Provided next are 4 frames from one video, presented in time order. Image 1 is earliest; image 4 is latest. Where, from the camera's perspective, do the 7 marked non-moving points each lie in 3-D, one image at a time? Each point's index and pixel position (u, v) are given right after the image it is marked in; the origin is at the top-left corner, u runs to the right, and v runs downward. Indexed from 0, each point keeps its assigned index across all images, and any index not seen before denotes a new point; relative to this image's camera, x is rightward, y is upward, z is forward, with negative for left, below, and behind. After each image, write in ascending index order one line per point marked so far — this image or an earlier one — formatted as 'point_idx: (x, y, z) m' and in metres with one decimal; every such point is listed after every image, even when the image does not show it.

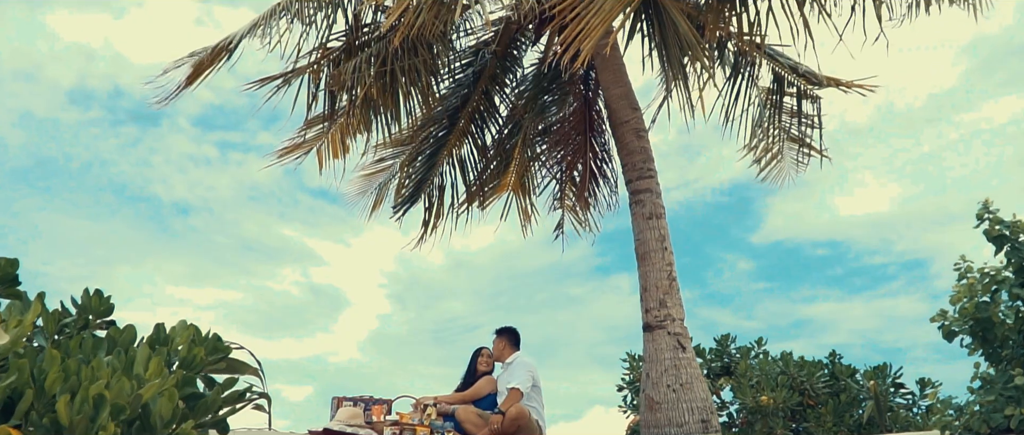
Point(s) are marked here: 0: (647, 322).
0: (+1.3, -1.0, +7.6) m
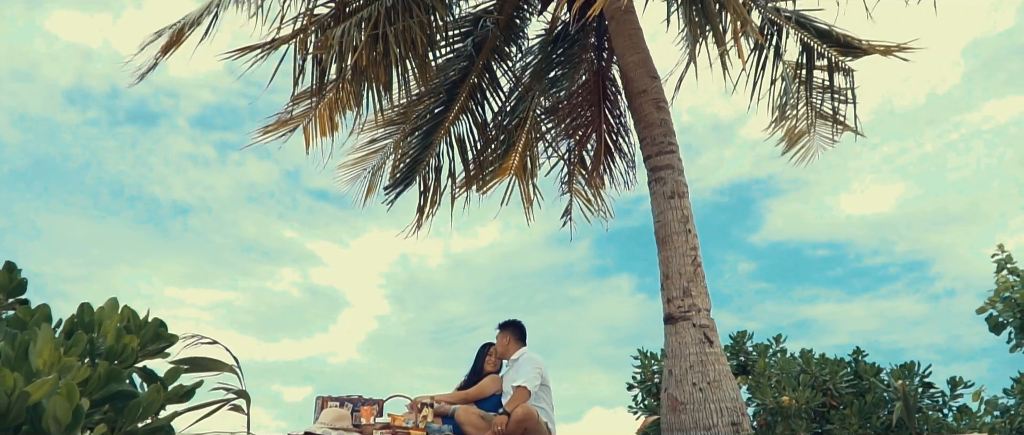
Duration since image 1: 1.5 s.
0: (+1.3, -0.8, +6.8) m
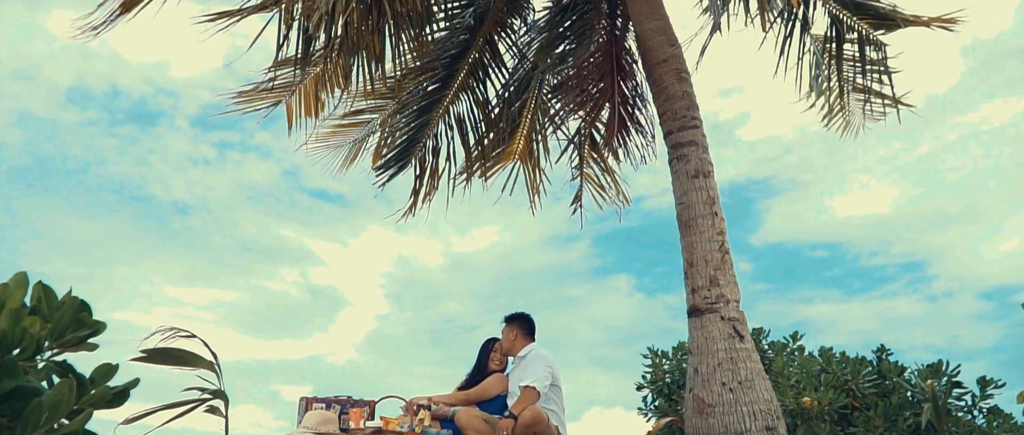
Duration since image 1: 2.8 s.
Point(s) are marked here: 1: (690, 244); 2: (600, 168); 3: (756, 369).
0: (+1.4, -0.6, +6.2) m
1: (+1.3, -0.2, +6.2) m
2: (+0.9, +0.5, +8.9) m
3: (+1.8, -1.1, +6.0) m
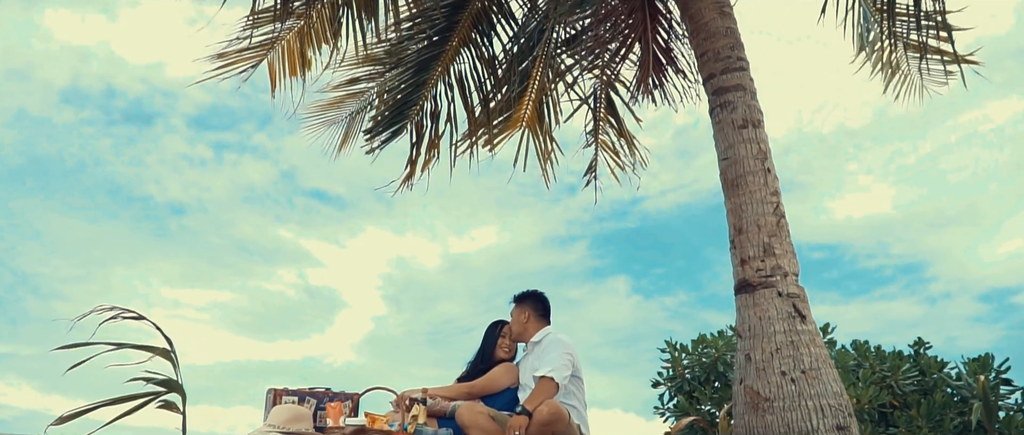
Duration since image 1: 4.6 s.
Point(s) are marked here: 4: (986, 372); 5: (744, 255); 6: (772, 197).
0: (+1.4, -0.4, +5.2) m
1: (+1.4, +0.1, +5.3) m
2: (+1.0, +0.8, +7.9) m
3: (+1.8, -0.8, +5.0) m
4: (+5.5, -1.8, +9.6) m
5: (+1.4, -0.3, +5.2) m
6: (+1.6, +0.1, +5.2) m
